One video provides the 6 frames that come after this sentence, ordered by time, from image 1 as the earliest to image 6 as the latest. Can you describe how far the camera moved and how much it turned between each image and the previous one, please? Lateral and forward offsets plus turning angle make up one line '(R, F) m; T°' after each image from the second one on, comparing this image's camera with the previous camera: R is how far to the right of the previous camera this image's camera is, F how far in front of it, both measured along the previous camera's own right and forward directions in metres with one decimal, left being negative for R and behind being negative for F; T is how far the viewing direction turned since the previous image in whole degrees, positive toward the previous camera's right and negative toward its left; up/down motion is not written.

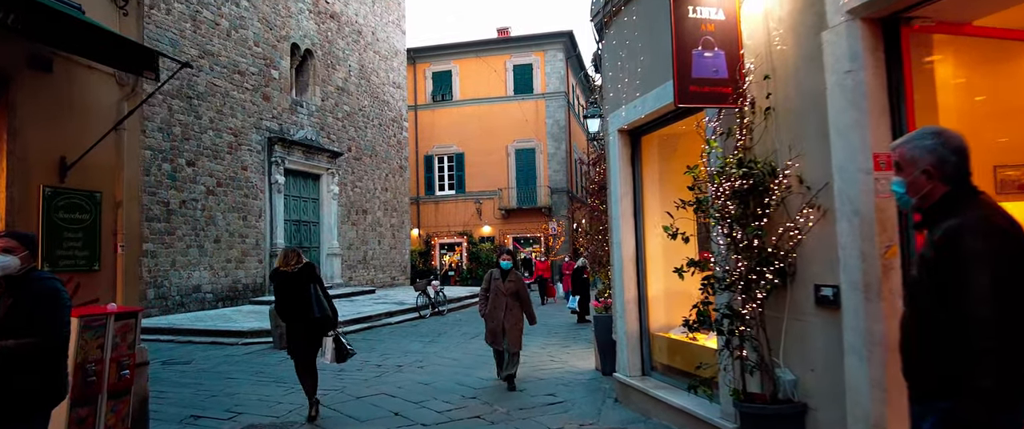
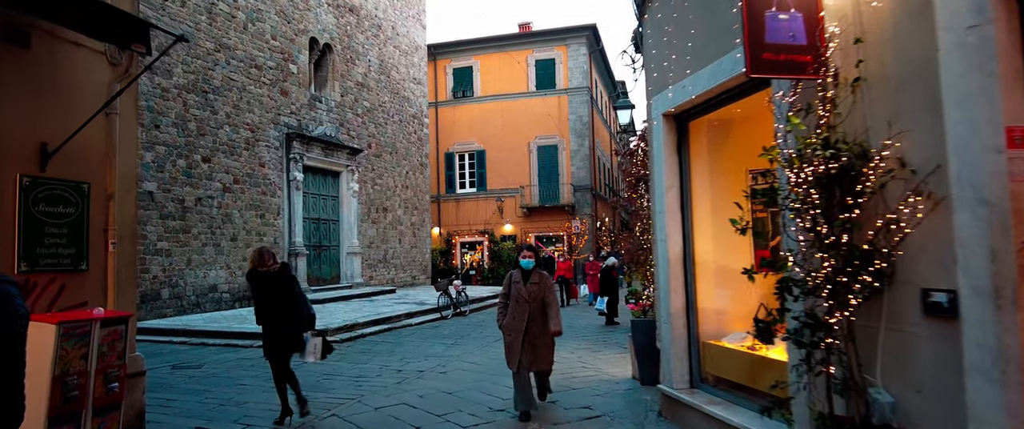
(-0.1, +0.5) m; -2°
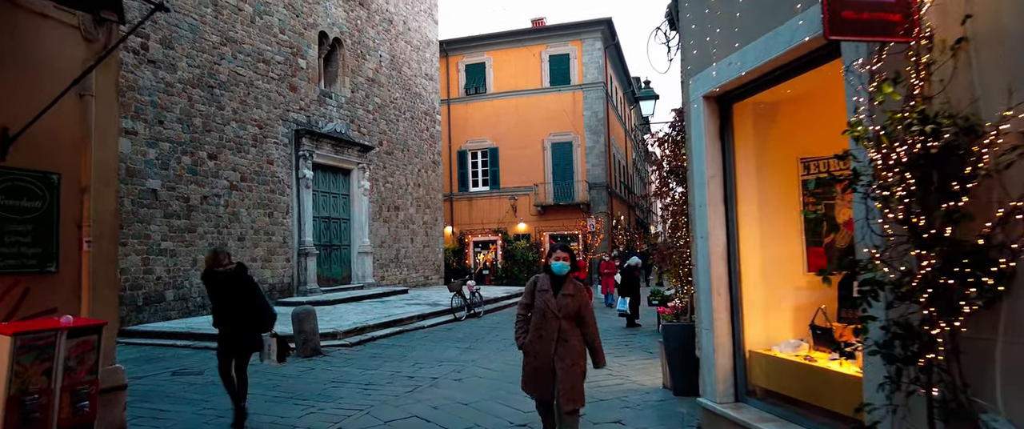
(-0.1, +0.5) m; -1°
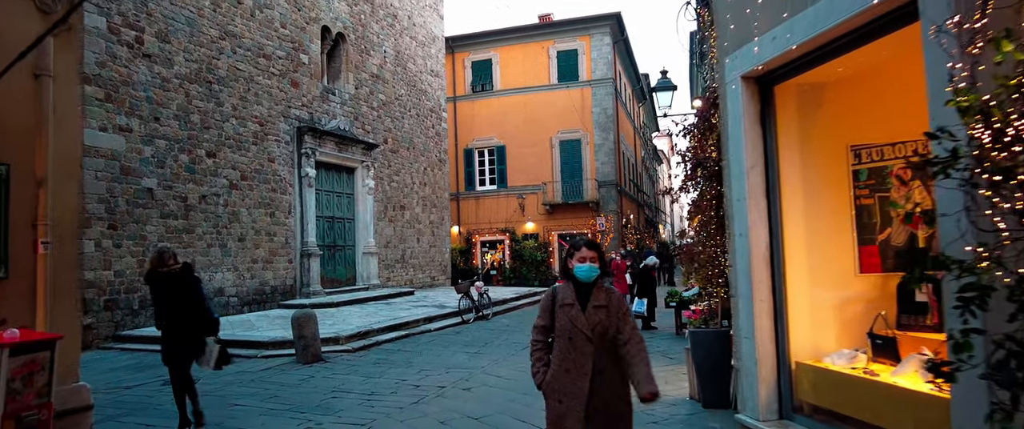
(-0.1, +0.5) m; -1°
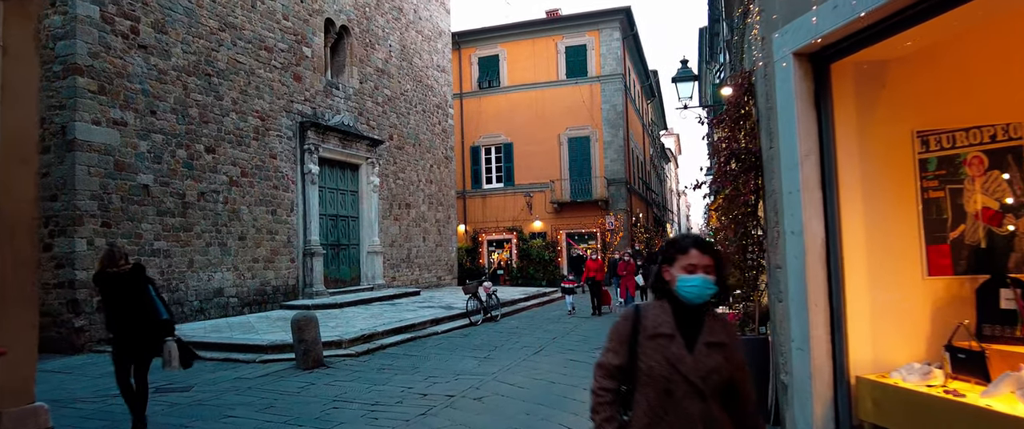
(-0.1, +0.5) m; 0°
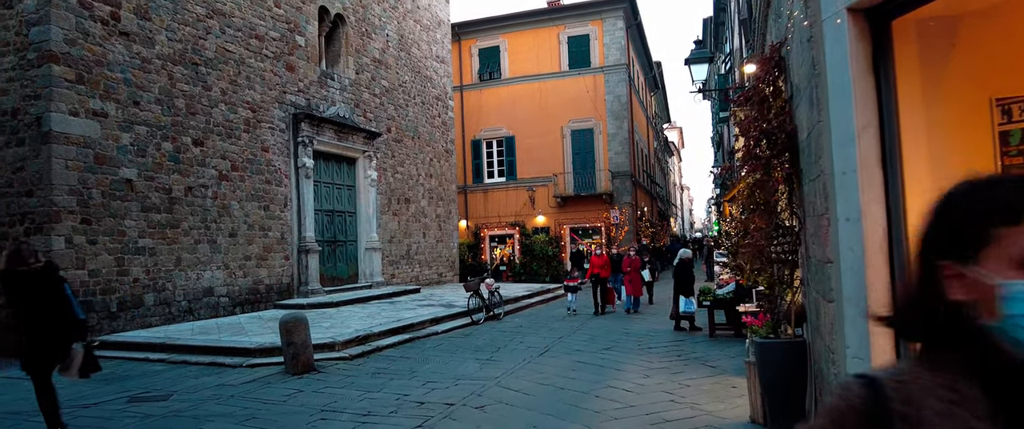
(0.0, +0.5) m; 0°
